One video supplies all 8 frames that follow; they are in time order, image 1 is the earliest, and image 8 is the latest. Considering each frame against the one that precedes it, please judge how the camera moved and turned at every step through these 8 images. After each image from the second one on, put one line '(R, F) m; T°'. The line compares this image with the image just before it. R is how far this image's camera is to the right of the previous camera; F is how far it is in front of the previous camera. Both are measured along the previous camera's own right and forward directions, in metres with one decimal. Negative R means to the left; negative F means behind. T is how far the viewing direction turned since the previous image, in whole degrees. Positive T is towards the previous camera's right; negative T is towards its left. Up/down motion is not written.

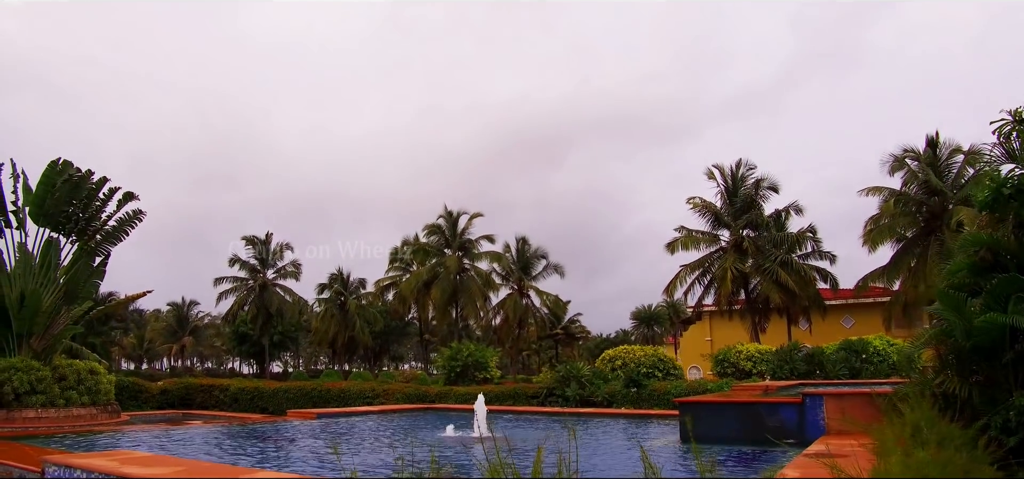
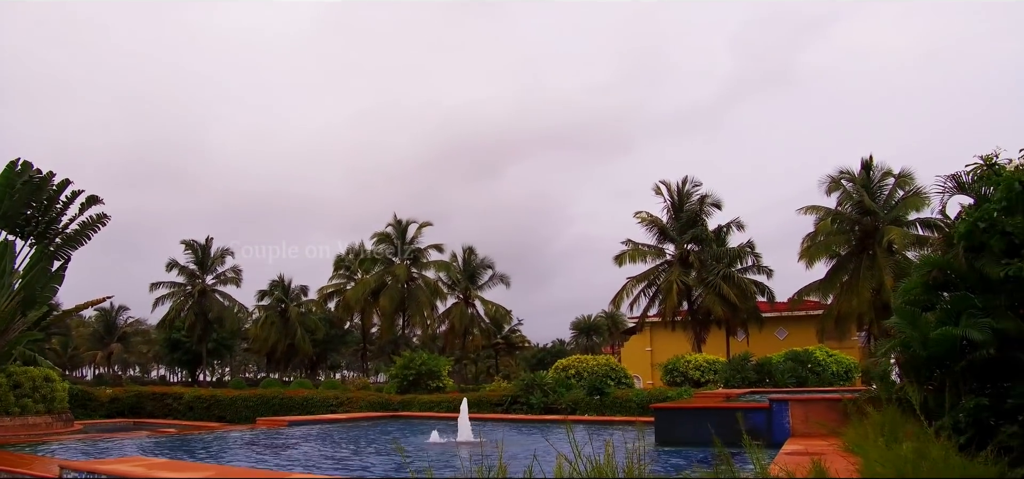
(-0.6, -0.4) m; +5°
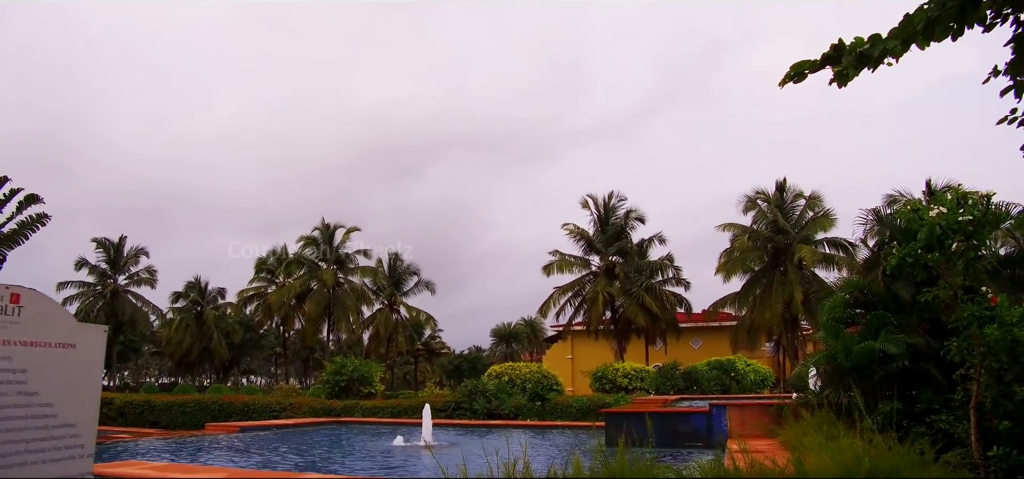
(-0.6, -0.6) m; +6°
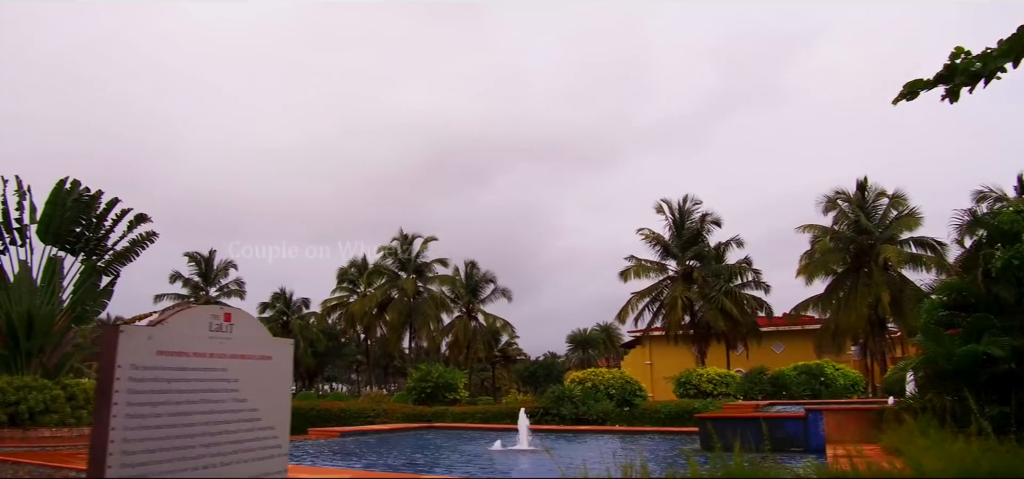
(-0.3, -0.3) m; -5°
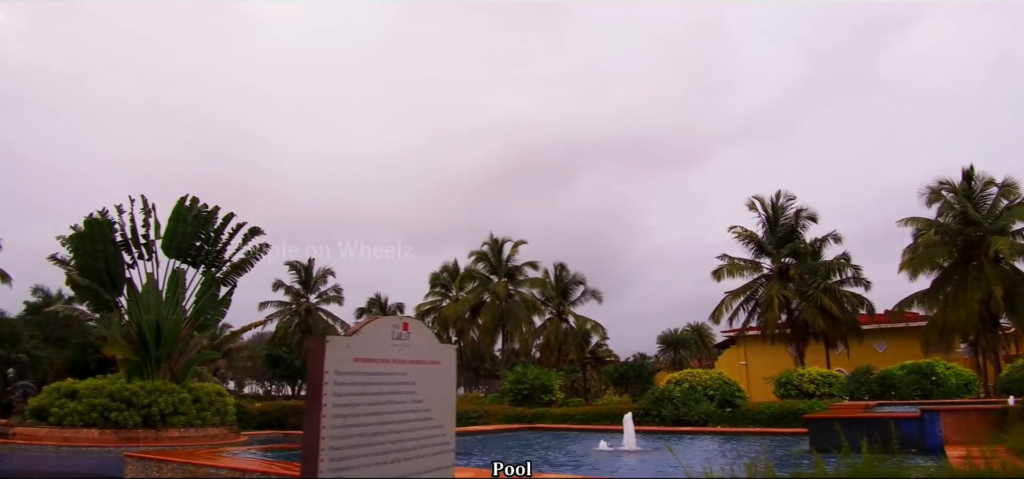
(-0.2, -0.3) m; -6°
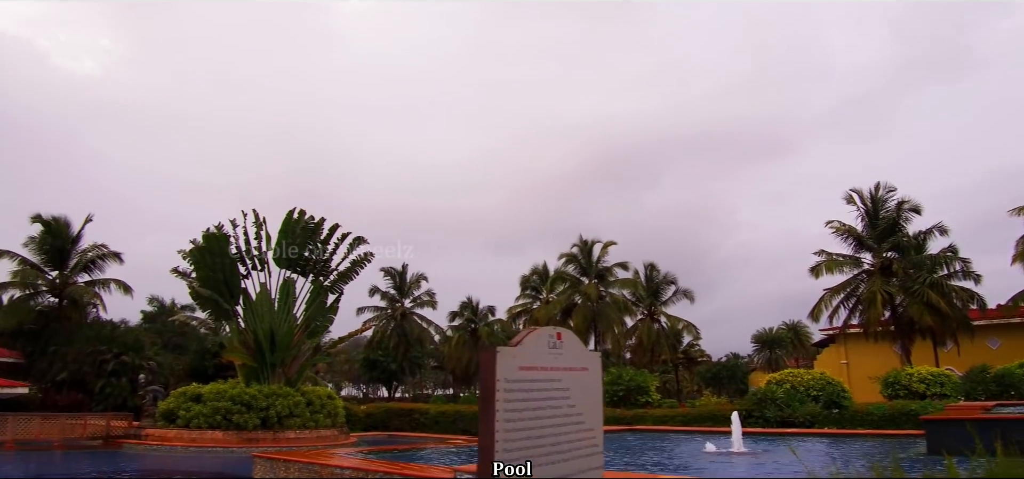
(-0.2, -0.3) m; -6°
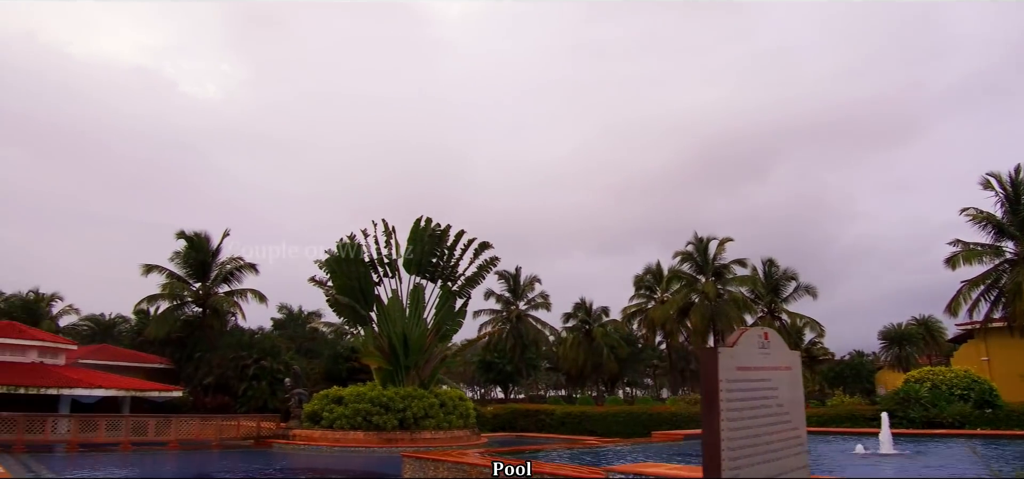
(-0.4, -0.2) m; -7°
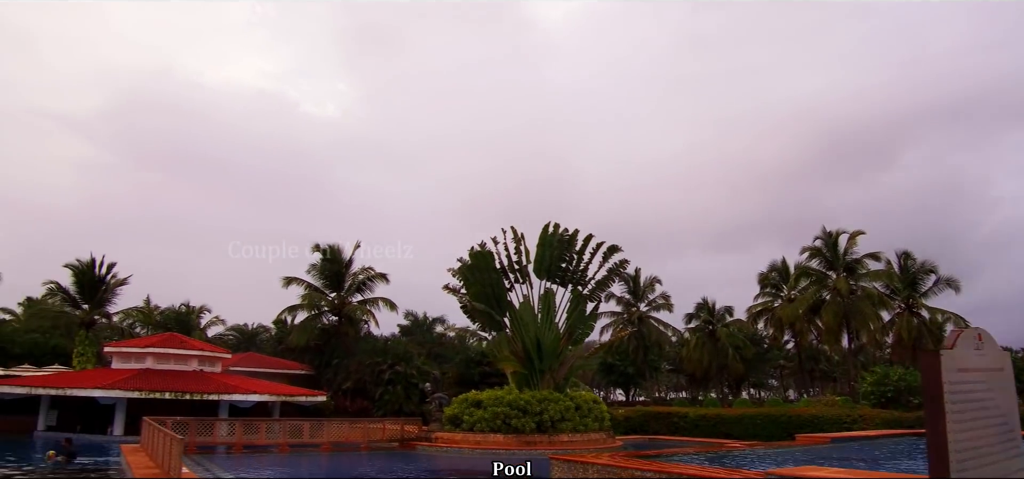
(-0.4, -0.3) m; -8°
